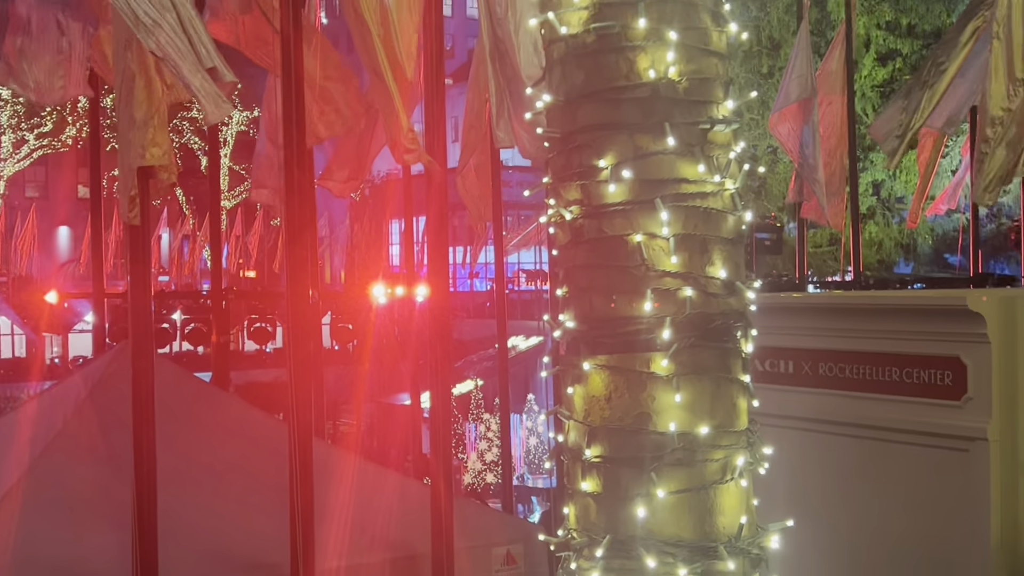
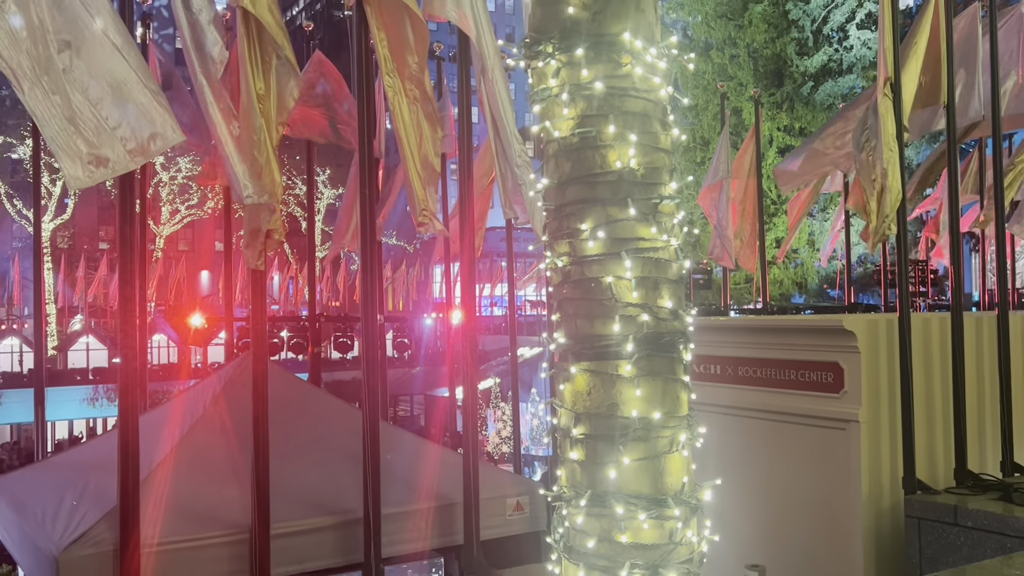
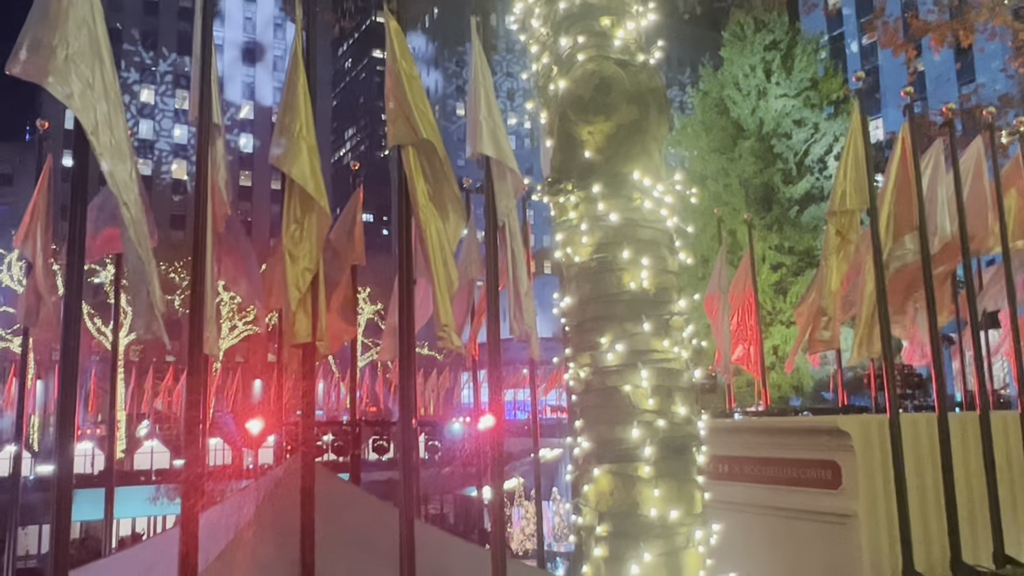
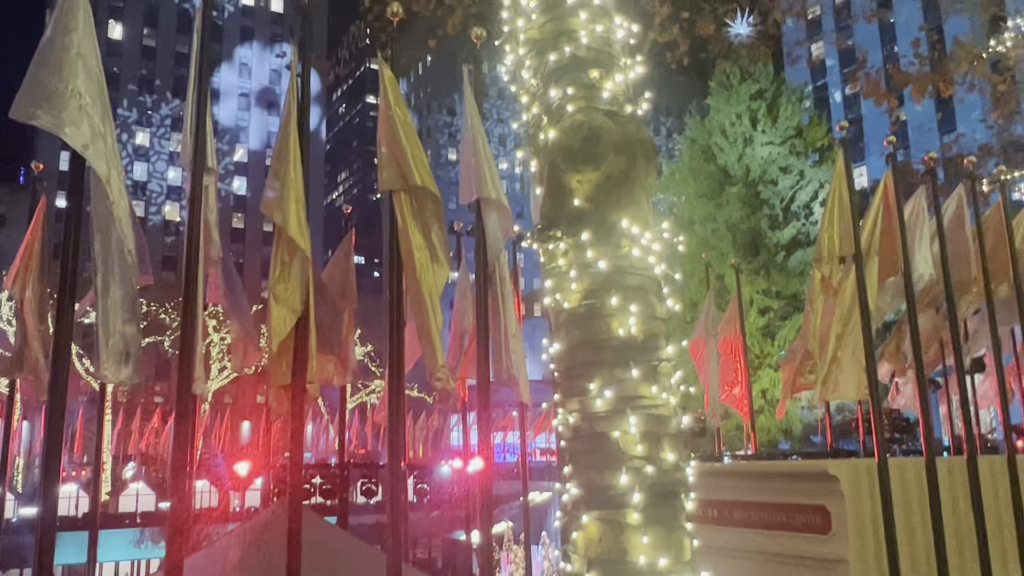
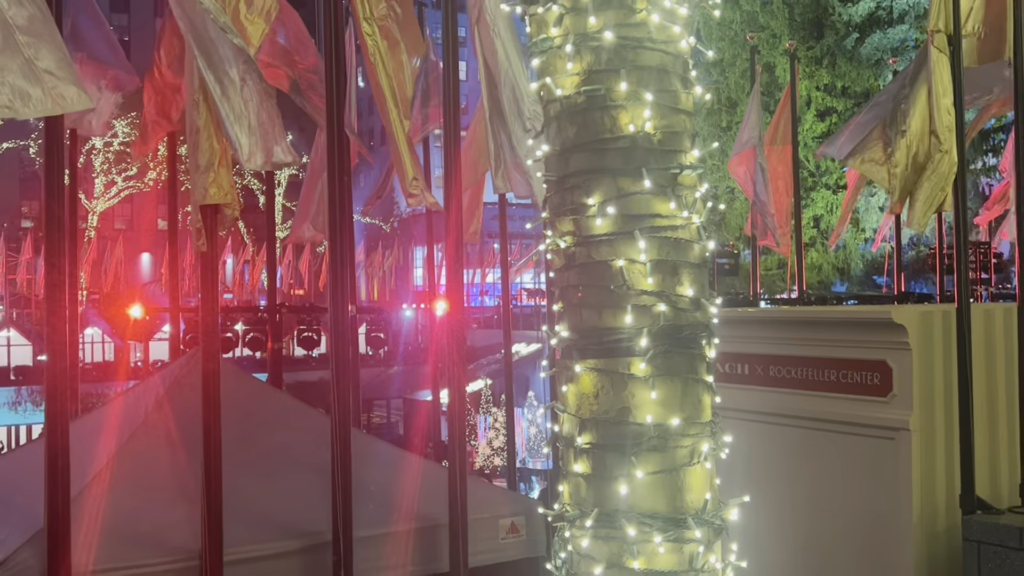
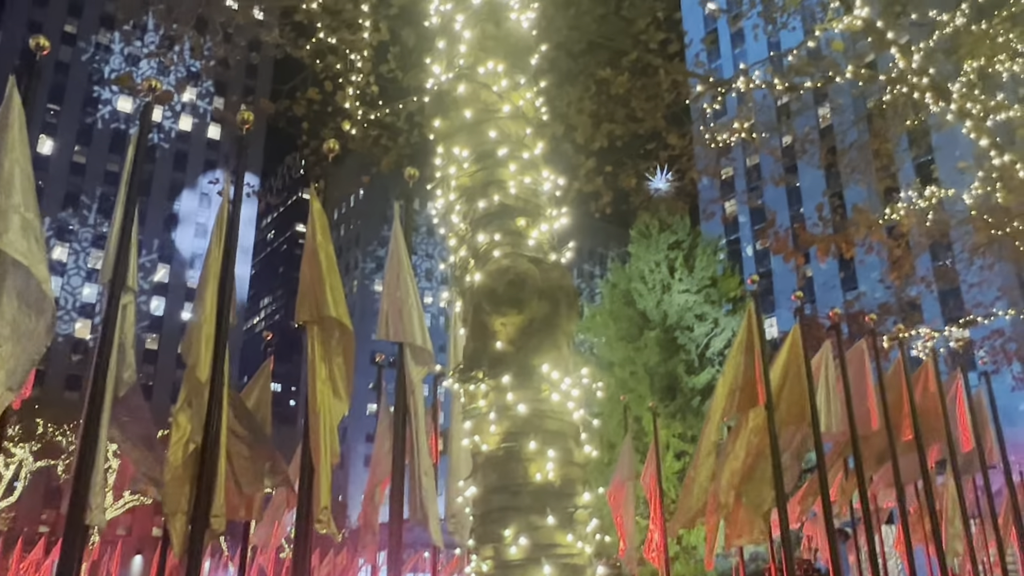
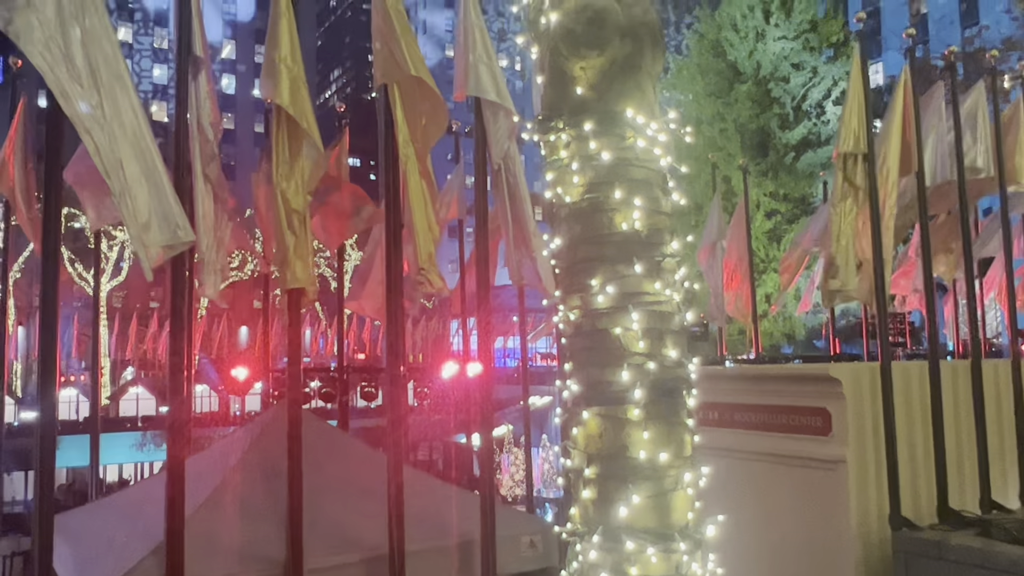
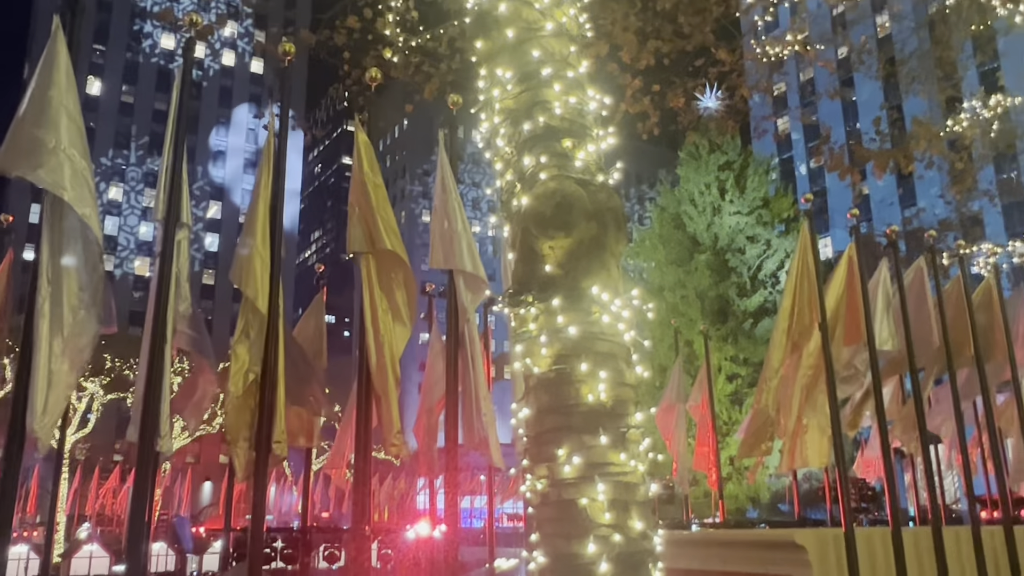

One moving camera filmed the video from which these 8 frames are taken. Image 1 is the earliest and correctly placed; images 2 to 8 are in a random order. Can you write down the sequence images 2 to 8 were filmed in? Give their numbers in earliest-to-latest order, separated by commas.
5, 2, 7, 3, 4, 8, 6
